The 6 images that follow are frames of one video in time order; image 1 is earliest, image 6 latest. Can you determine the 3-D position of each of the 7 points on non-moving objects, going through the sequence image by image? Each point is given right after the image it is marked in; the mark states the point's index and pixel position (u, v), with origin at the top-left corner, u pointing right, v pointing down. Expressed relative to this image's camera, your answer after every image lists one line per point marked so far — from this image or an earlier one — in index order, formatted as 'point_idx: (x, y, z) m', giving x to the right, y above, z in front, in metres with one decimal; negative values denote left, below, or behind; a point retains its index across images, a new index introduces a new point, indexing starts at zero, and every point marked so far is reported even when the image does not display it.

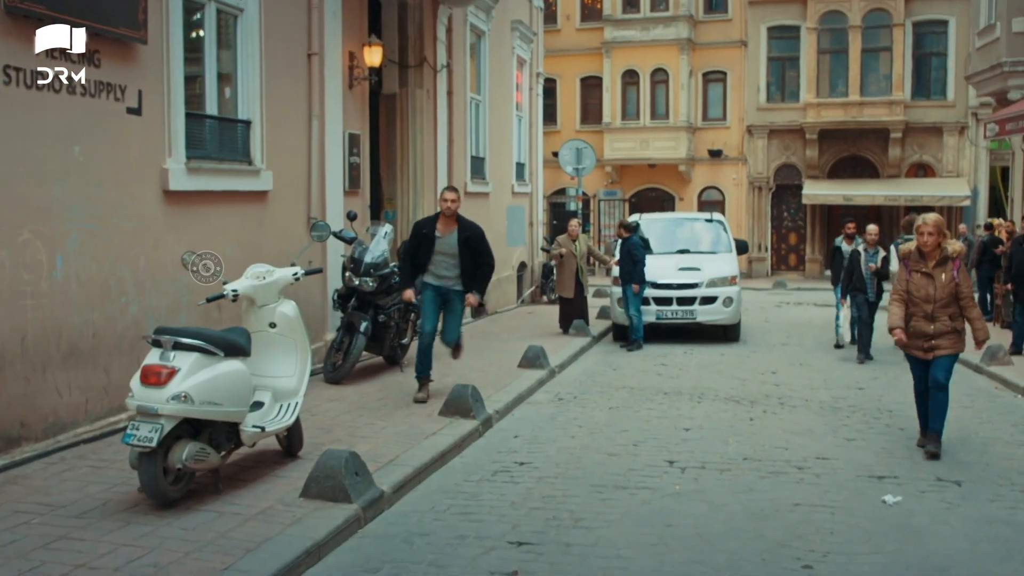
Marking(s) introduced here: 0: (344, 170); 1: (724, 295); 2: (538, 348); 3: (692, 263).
0: (-1.8, +1.3, +12.1) m
1: (+2.9, -0.1, +15.3) m
2: (+0.3, -0.6, +11.9) m
3: (+2.6, +0.4, +15.7) m
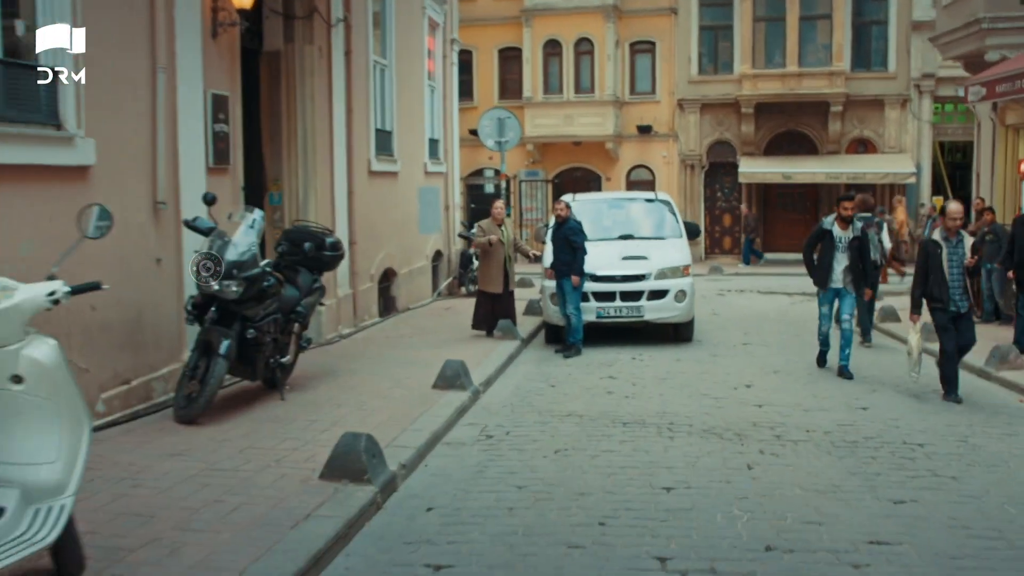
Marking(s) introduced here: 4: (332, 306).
0: (-2.6, +1.3, +9.5) m
1: (+1.9, 0.0, +13.0) m
2: (-0.5, -0.6, +9.4) m
3: (+1.5, +0.5, +13.4) m
4: (-2.1, -0.2, +13.3) m
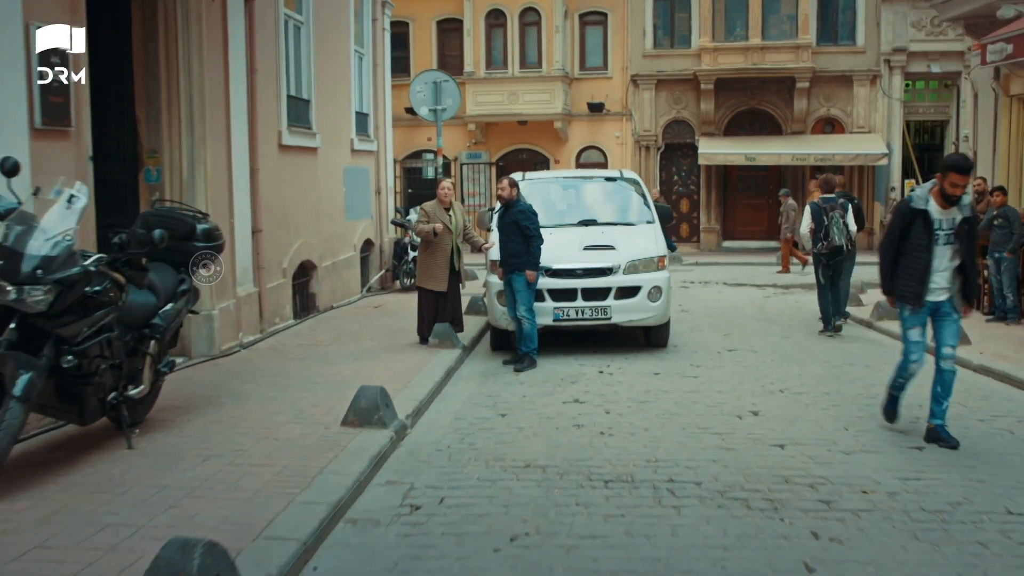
0: (-3.0, +1.2, +7.0) m
1: (+1.3, 0.0, +10.7) m
2: (-0.9, -0.6, +7.0) m
3: (+0.9, +0.5, +11.1) m
4: (-2.7, -0.2, +10.8) m
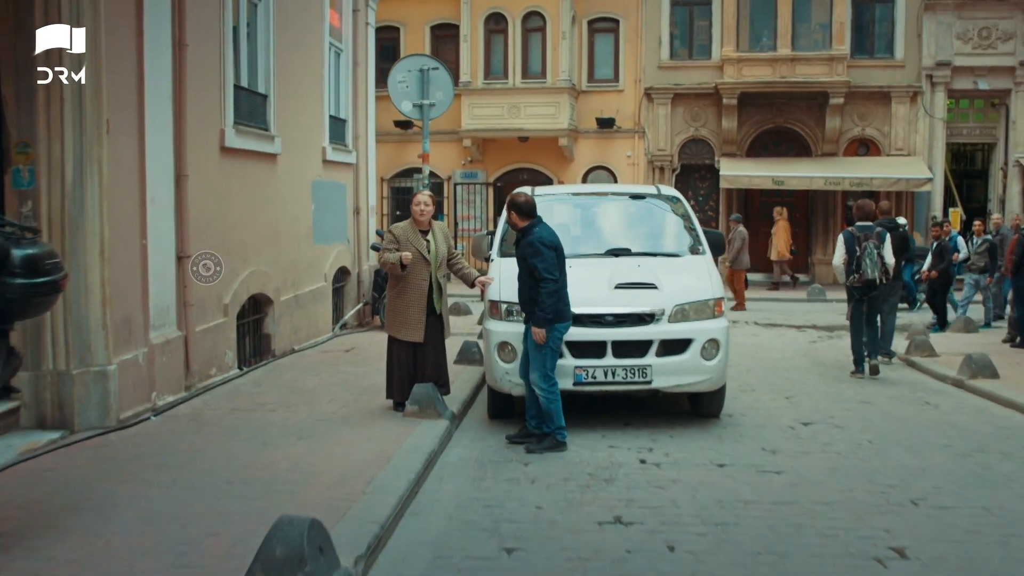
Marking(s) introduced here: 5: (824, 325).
0: (-2.9, +1.0, +4.2) m
1: (+1.4, -0.3, +8.0) m
2: (-0.8, -0.9, +4.2) m
3: (+1.0, +0.1, +8.3) m
4: (-2.7, -0.5, +8.0) m
5: (+4.8, -0.6, +17.1) m
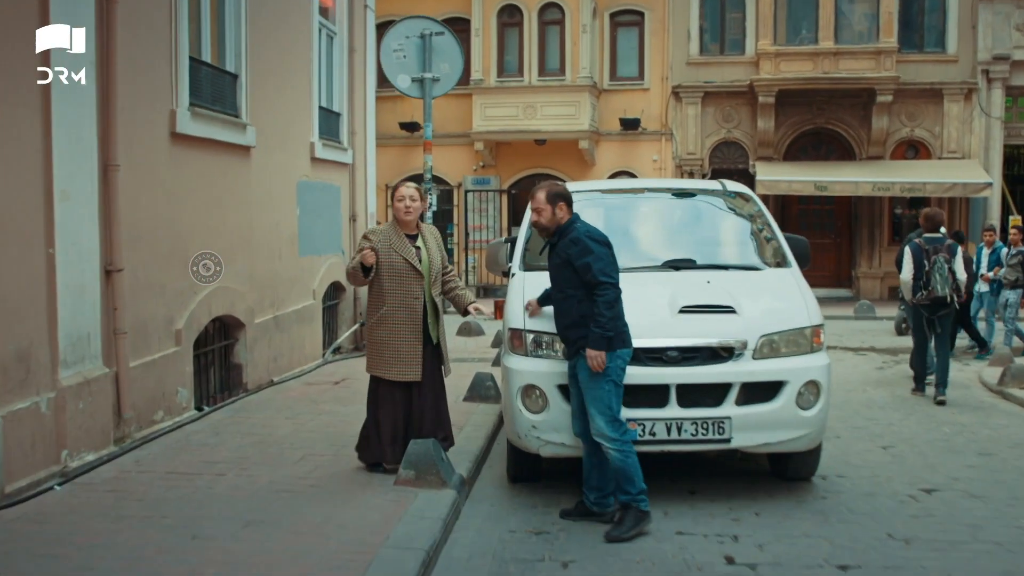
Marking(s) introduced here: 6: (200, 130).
0: (-2.8, +0.9, +2.2) m
1: (+1.5, -0.5, +5.9) m
2: (-0.7, -1.0, +2.2) m
3: (+1.1, 0.0, +6.3) m
4: (-2.5, -0.7, +6.0) m
5: (+5.0, -0.8, +14.9) m
6: (-2.4, +1.2, +8.5) m
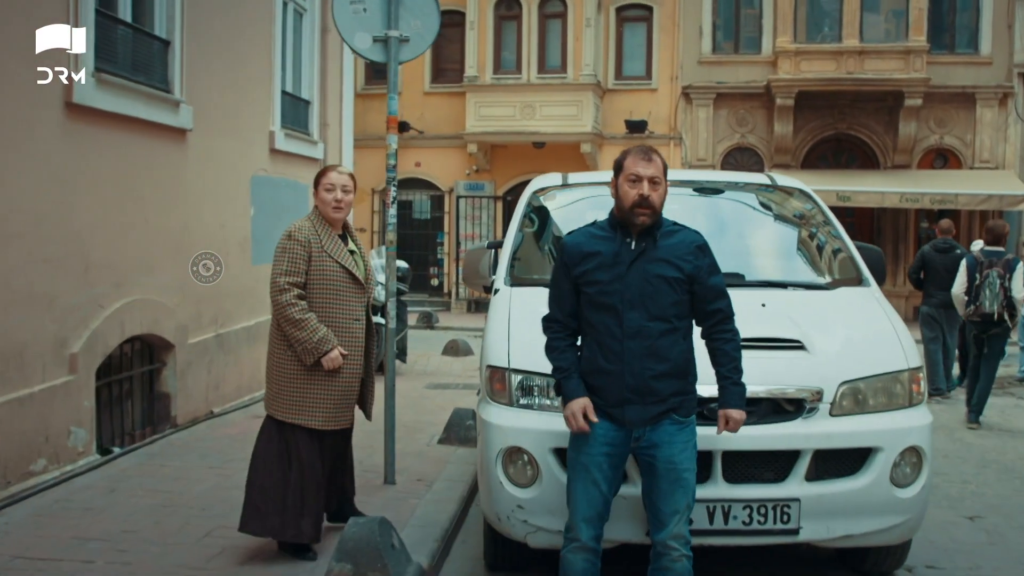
0: (-2.9, +0.9, +0.5) m
1: (+1.4, -0.6, +4.2) m
2: (-0.8, -1.0, +0.4) m
3: (+1.0, -0.1, +4.5) m
4: (-2.6, -0.7, +4.2) m
5: (+4.9, -1.0, +13.2) m
6: (-2.5, +1.1, +6.8) m
